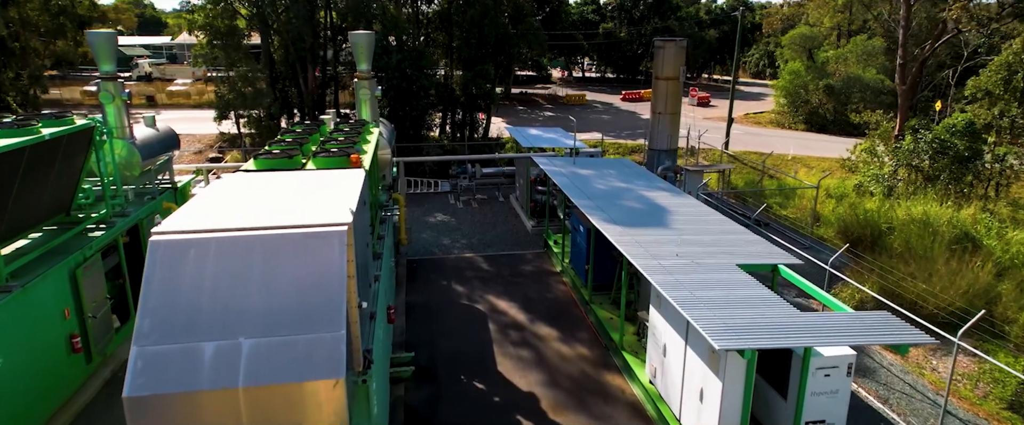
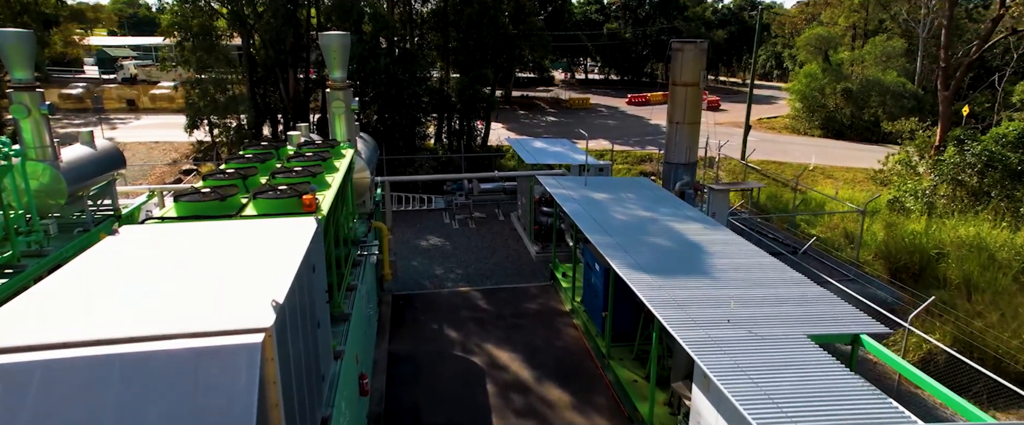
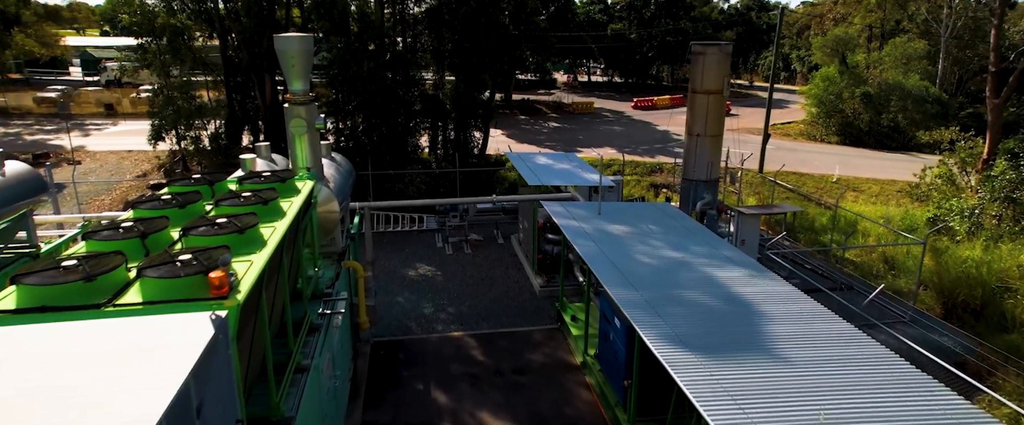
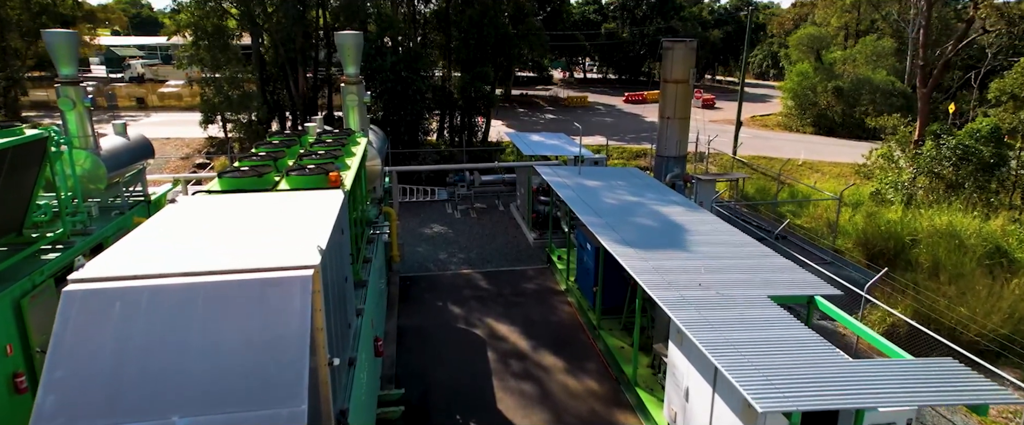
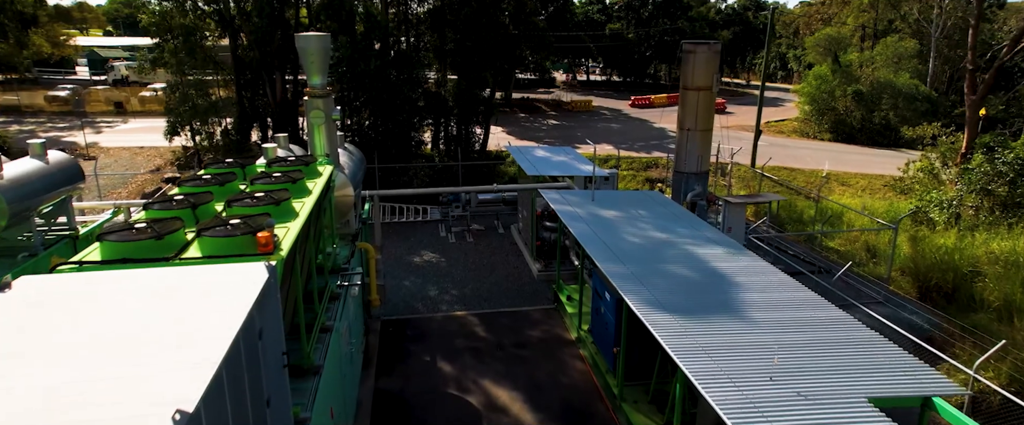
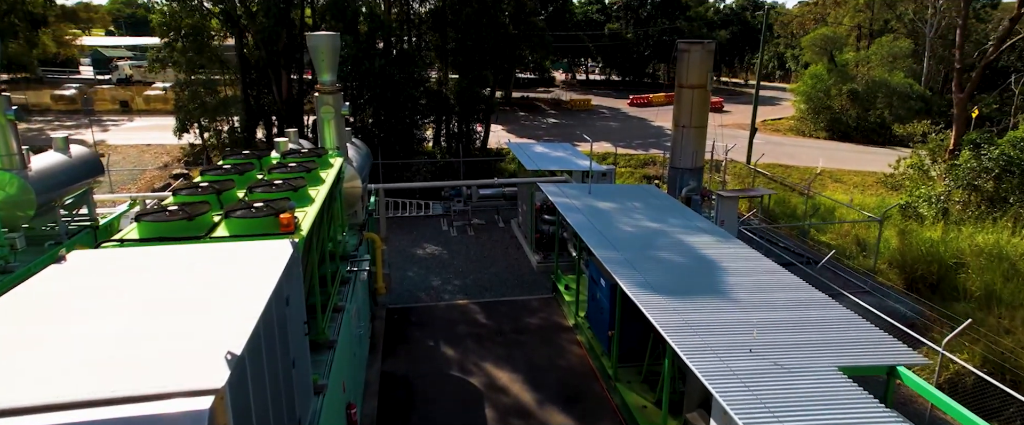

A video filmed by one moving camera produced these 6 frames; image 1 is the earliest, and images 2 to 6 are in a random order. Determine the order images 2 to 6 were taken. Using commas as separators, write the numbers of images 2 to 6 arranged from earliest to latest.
4, 2, 6, 5, 3
